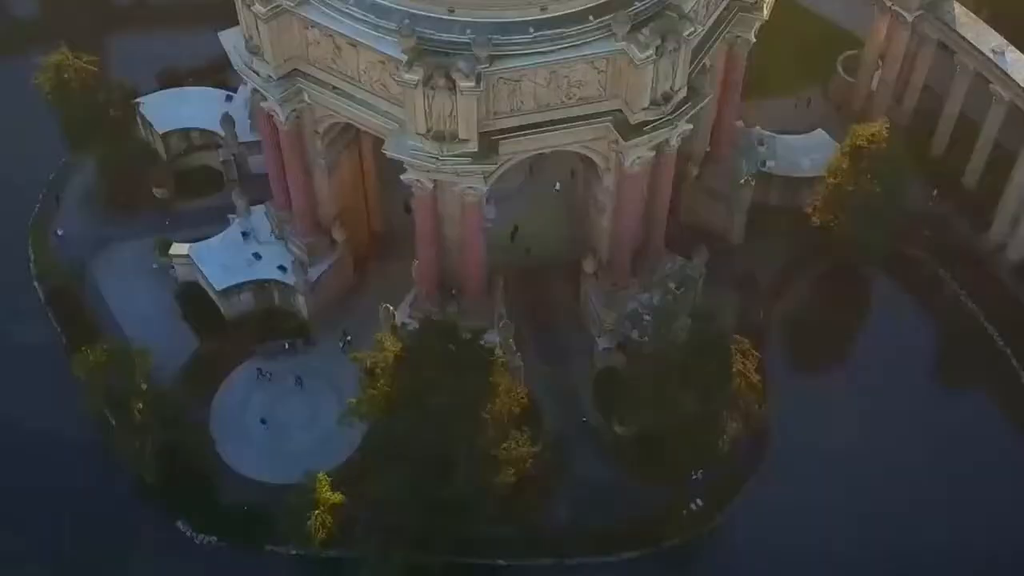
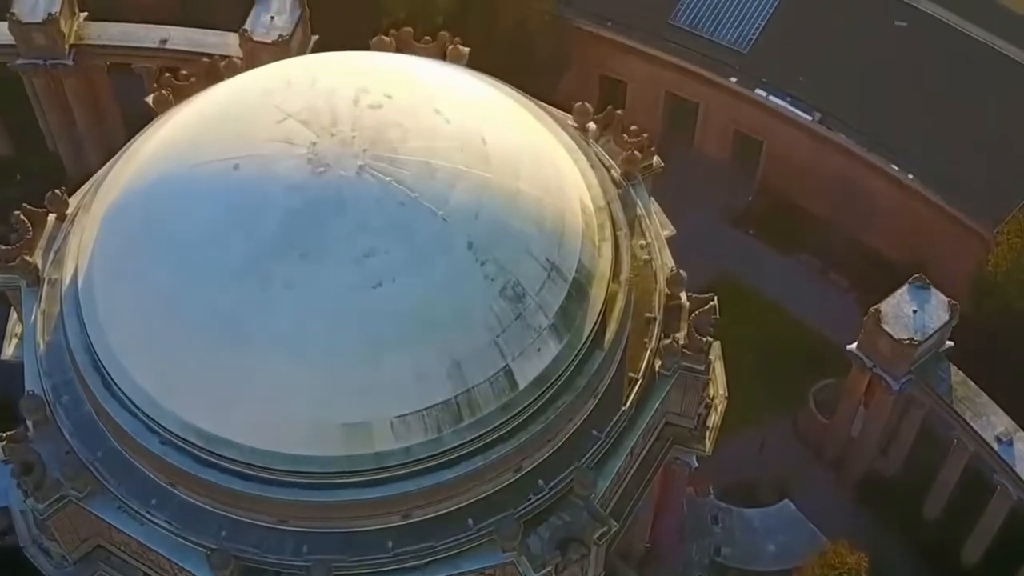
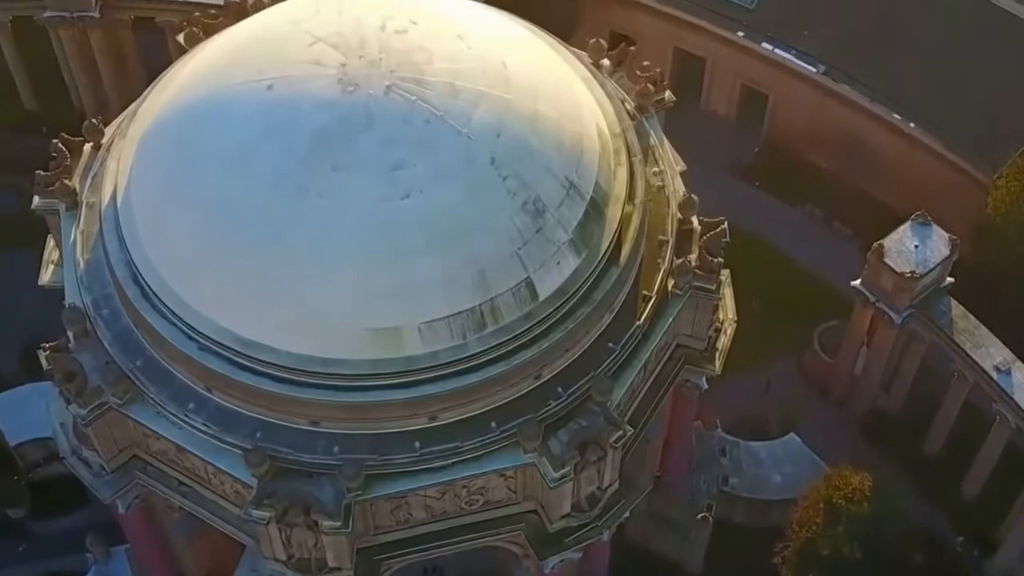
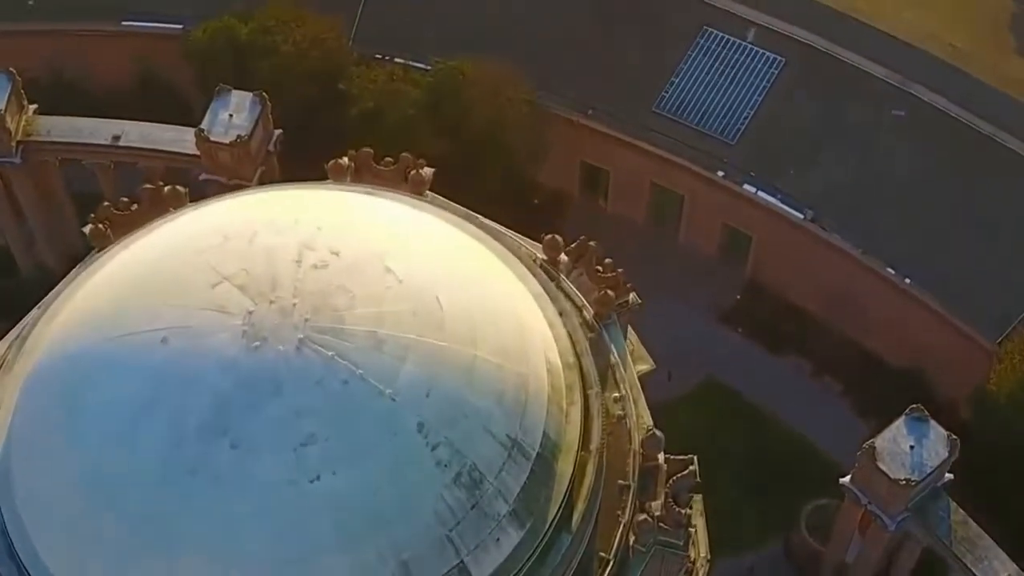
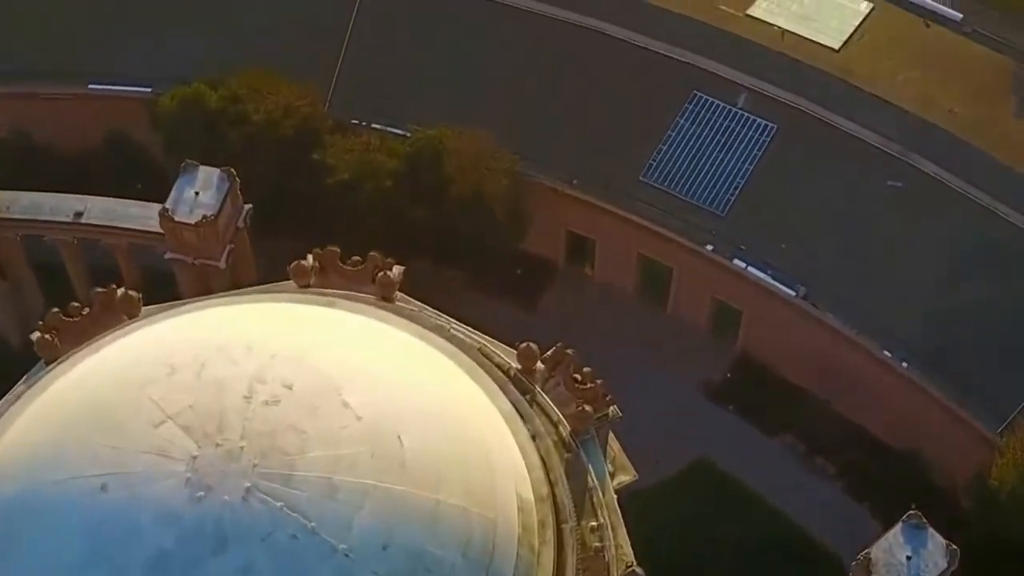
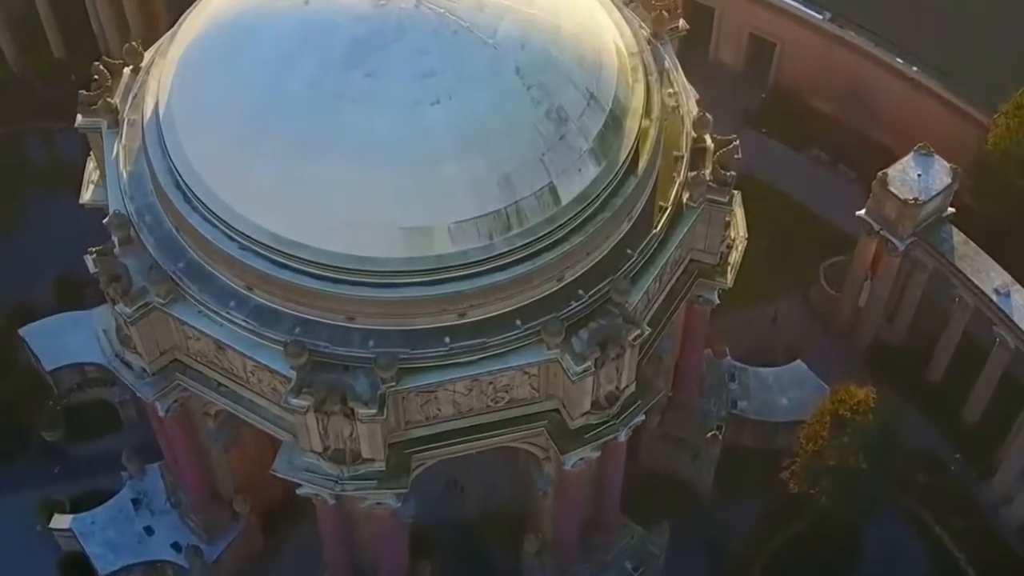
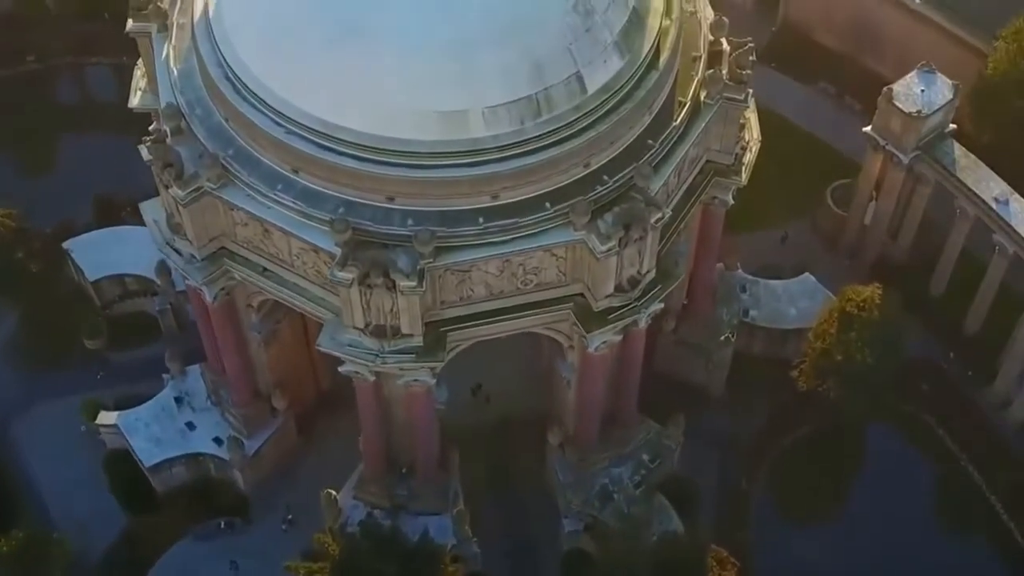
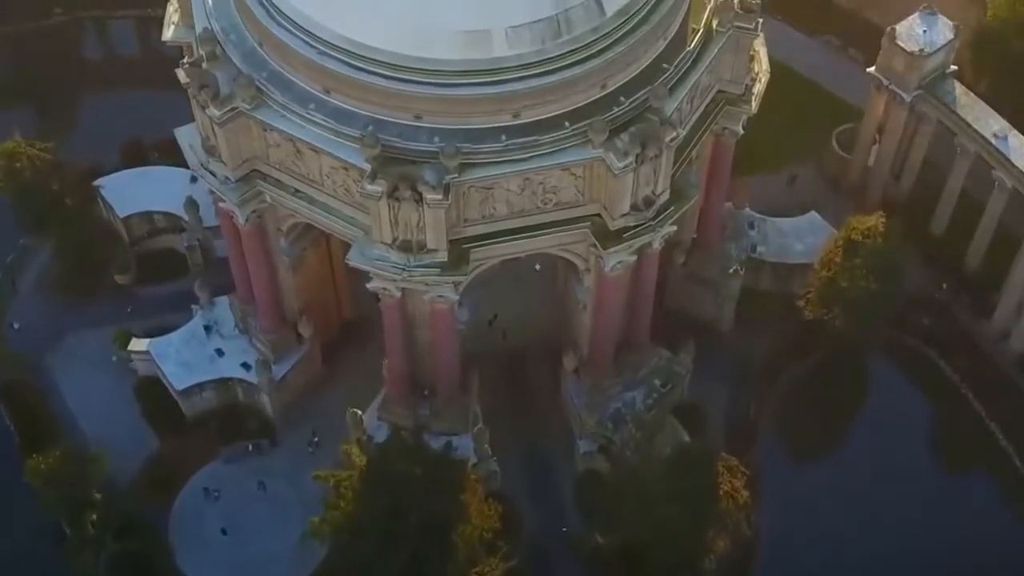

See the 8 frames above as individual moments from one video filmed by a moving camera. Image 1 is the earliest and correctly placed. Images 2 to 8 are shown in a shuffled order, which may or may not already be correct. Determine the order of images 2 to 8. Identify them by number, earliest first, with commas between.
8, 7, 6, 3, 2, 4, 5
